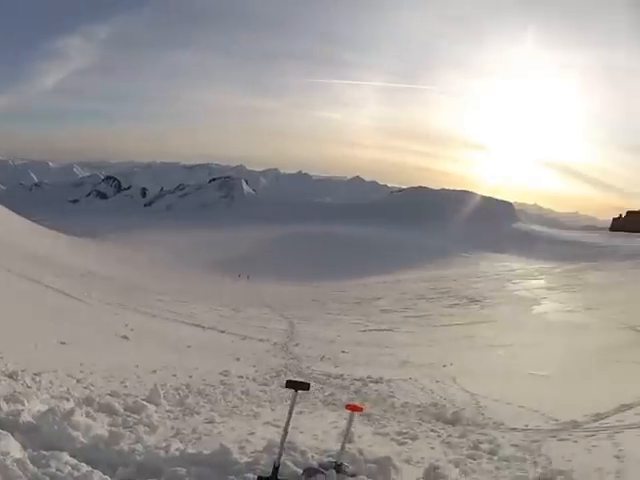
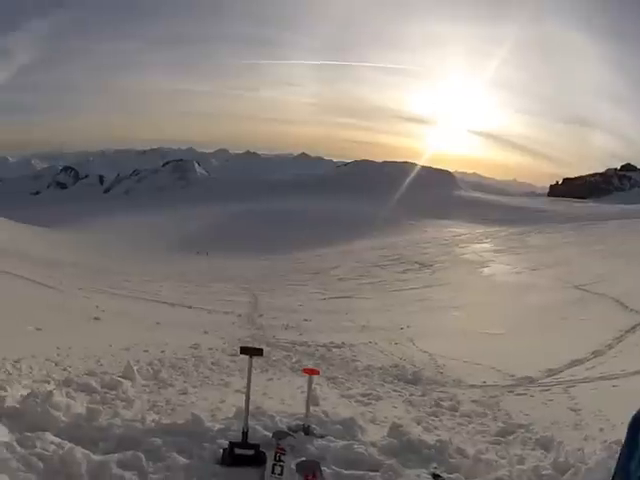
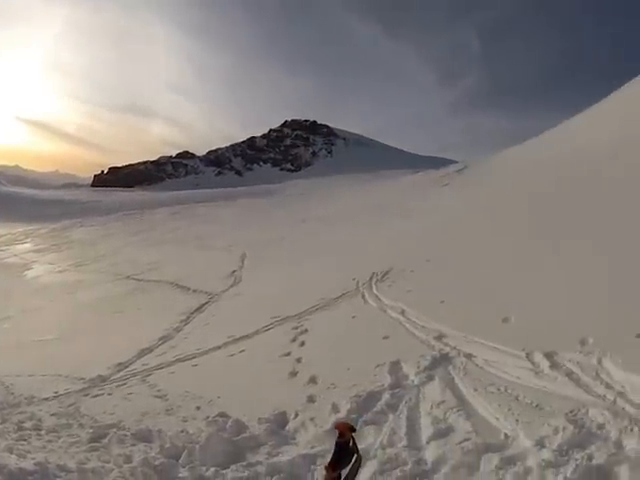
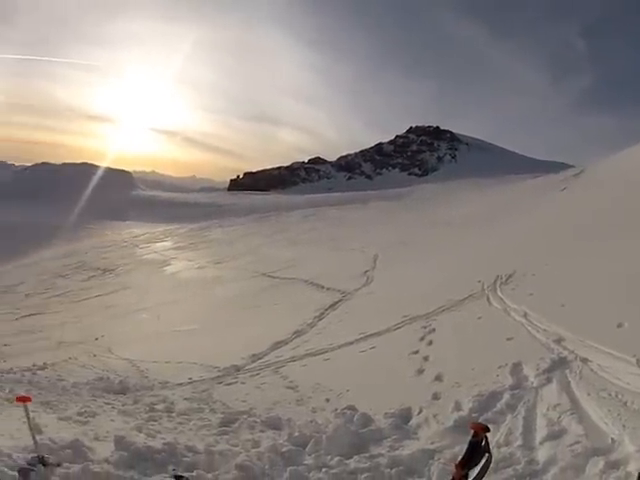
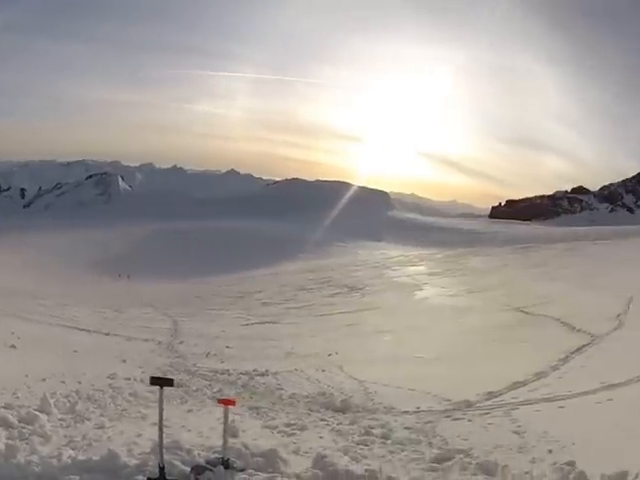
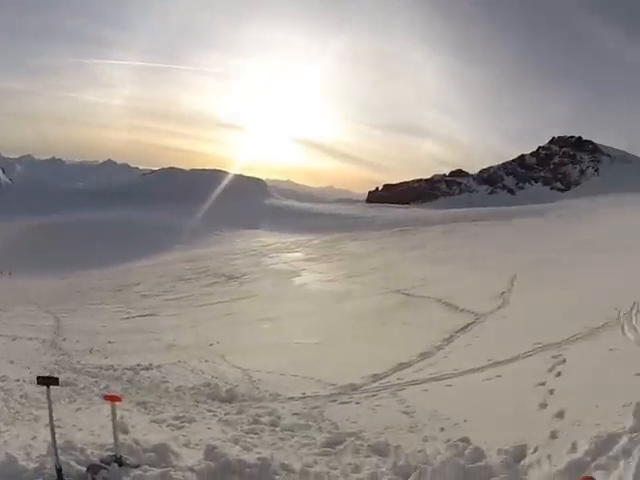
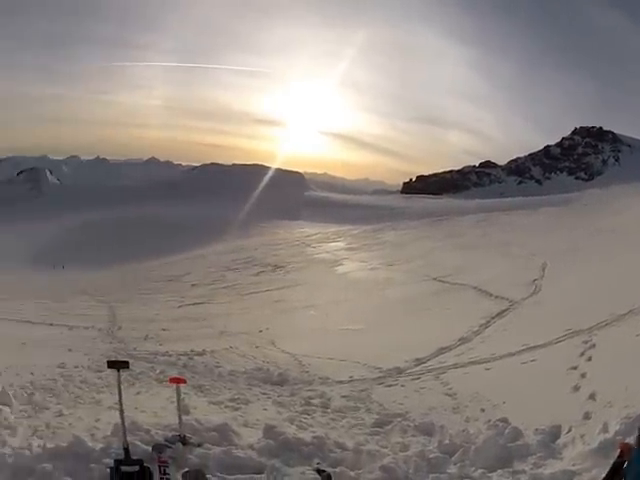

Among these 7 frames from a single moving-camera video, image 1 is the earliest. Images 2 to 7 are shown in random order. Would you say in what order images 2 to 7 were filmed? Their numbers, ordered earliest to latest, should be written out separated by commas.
5, 6, 3, 4, 7, 2
